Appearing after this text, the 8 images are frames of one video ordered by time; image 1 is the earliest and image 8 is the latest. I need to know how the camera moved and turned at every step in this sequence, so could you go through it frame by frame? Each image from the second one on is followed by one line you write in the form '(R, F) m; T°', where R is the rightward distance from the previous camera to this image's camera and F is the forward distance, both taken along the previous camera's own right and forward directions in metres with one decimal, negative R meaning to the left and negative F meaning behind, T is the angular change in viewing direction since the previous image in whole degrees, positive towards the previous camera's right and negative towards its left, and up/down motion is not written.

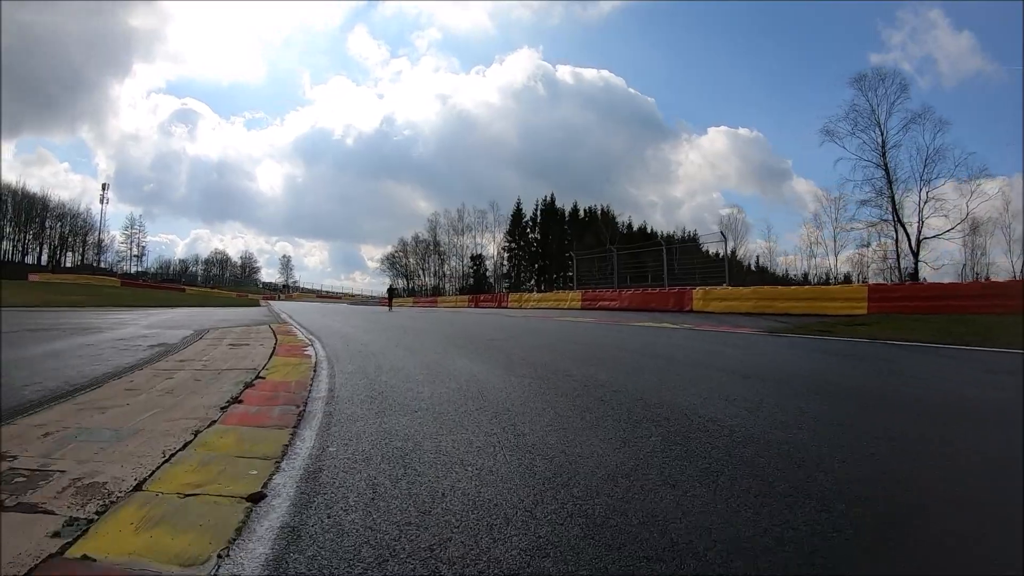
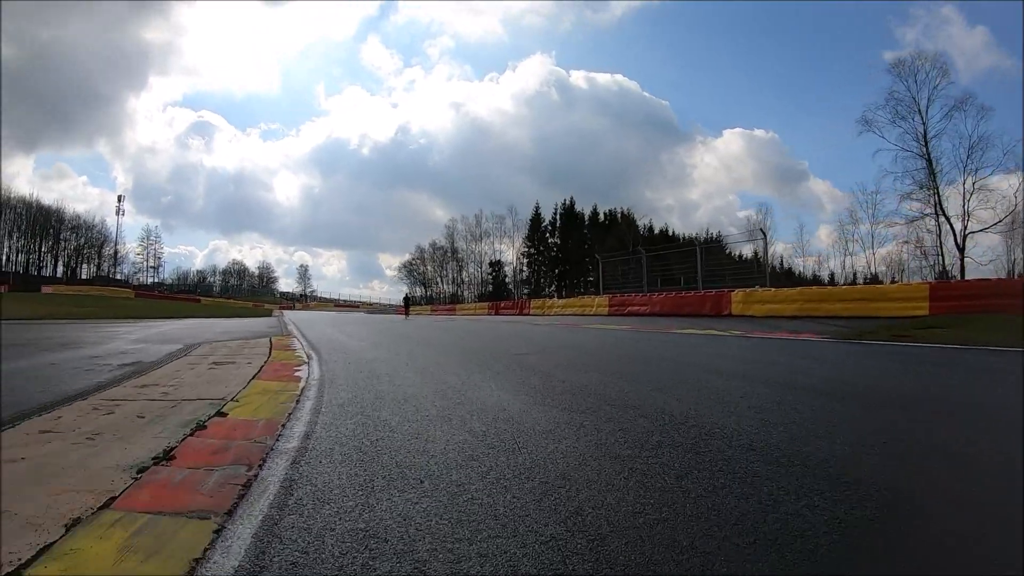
(-0.2, +1.3) m; -2°
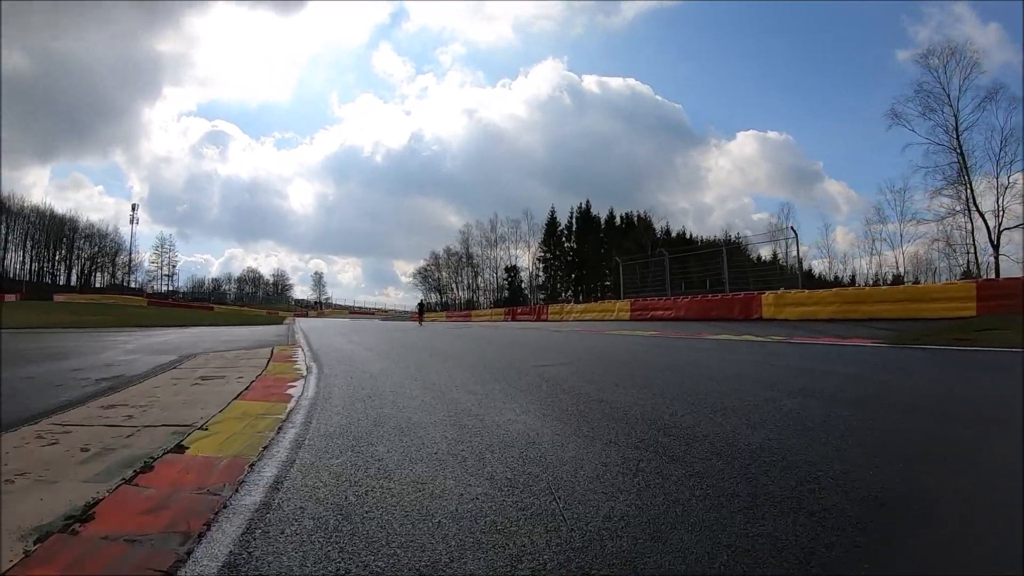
(-0.1, +0.8) m; -1°
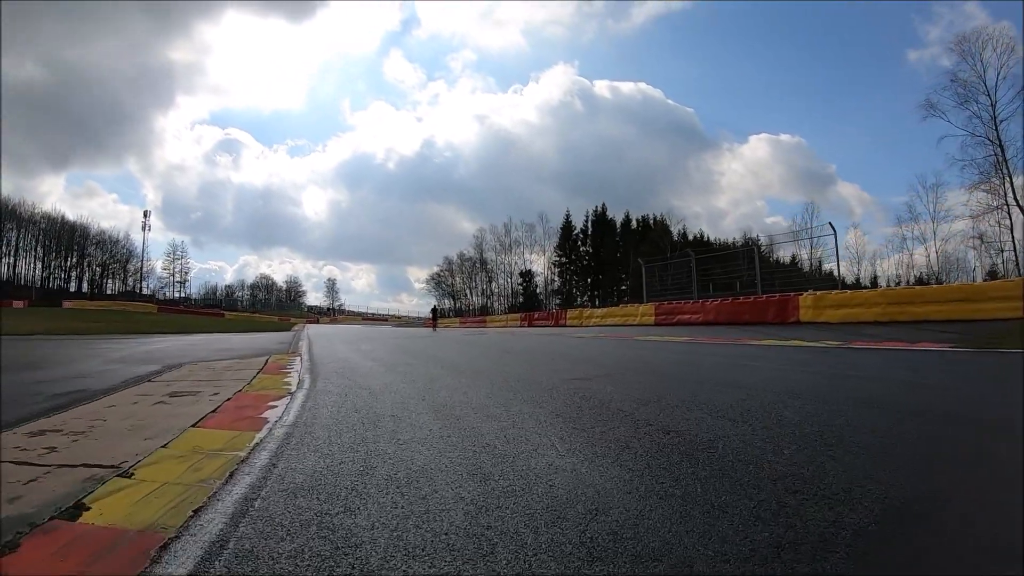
(-0.1, +1.0) m; -1°
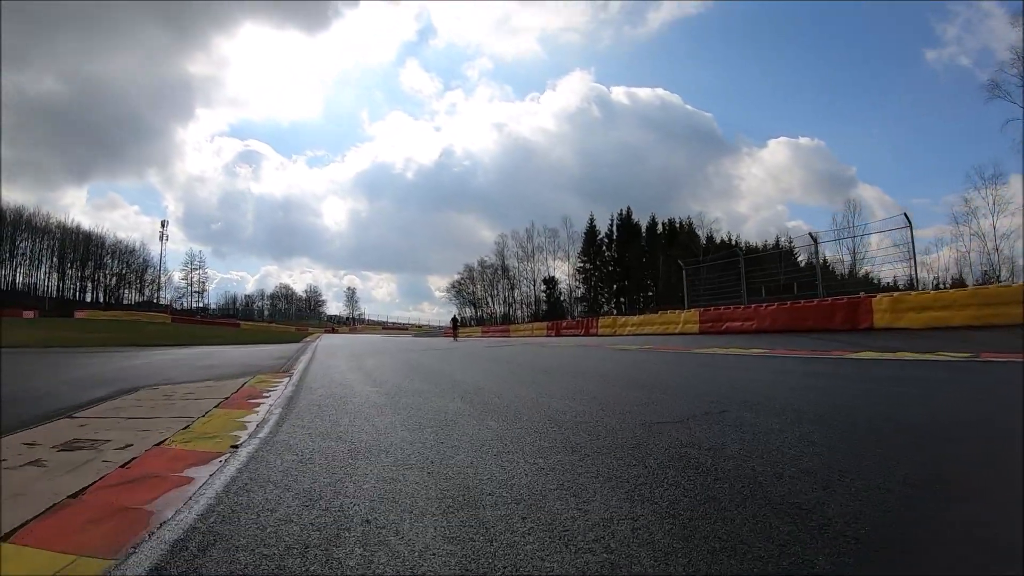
(-0.2, +1.6) m; -2°
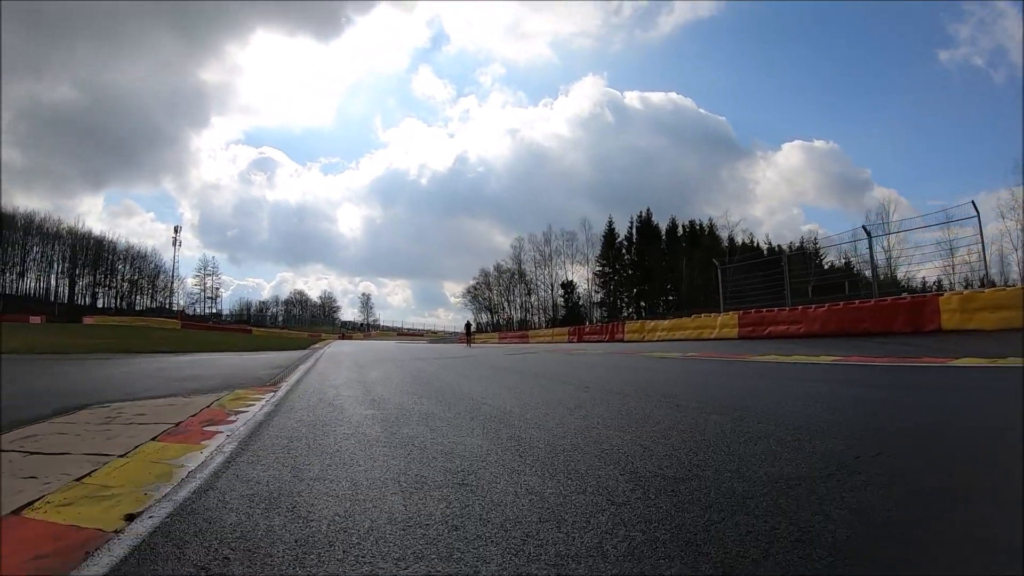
(-0.2, +1.1) m; -1°
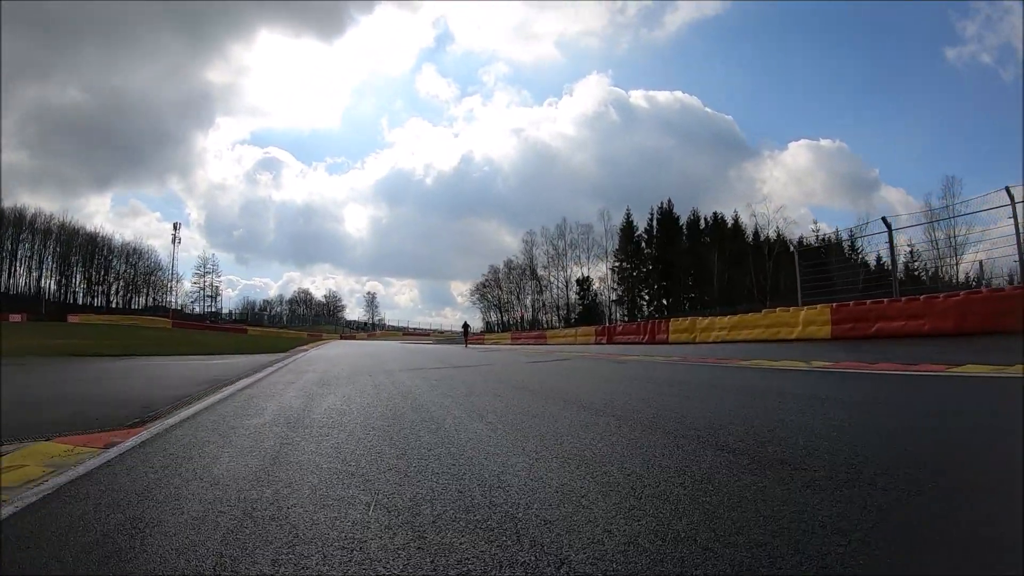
(-0.3, +2.7) m; -1°
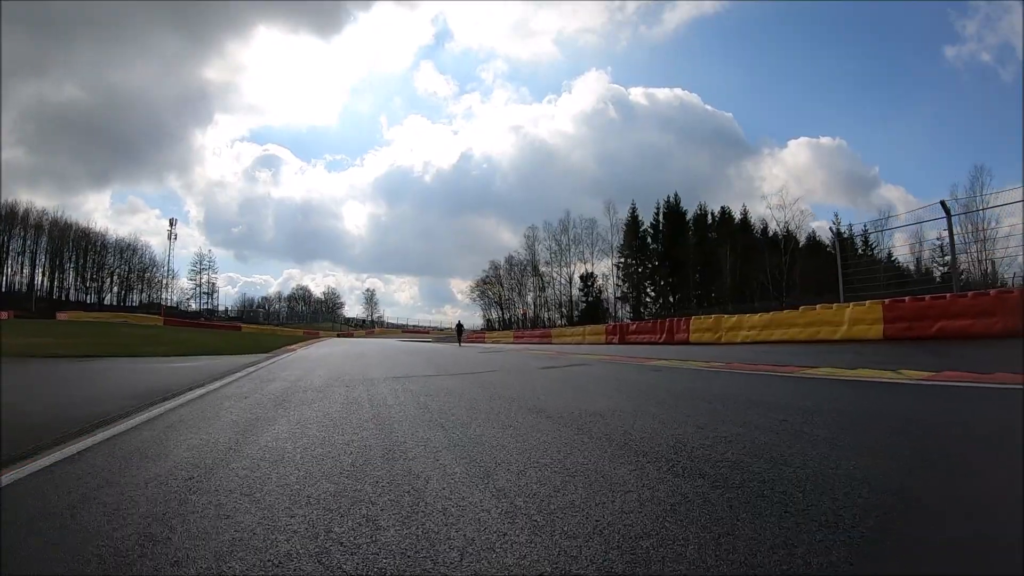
(-0.1, +1.1) m; 0°
